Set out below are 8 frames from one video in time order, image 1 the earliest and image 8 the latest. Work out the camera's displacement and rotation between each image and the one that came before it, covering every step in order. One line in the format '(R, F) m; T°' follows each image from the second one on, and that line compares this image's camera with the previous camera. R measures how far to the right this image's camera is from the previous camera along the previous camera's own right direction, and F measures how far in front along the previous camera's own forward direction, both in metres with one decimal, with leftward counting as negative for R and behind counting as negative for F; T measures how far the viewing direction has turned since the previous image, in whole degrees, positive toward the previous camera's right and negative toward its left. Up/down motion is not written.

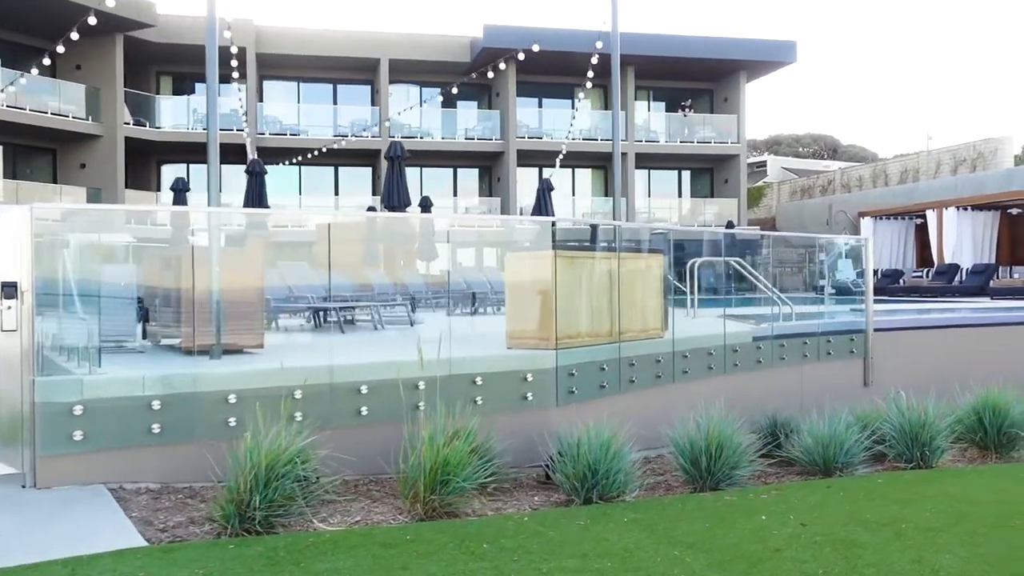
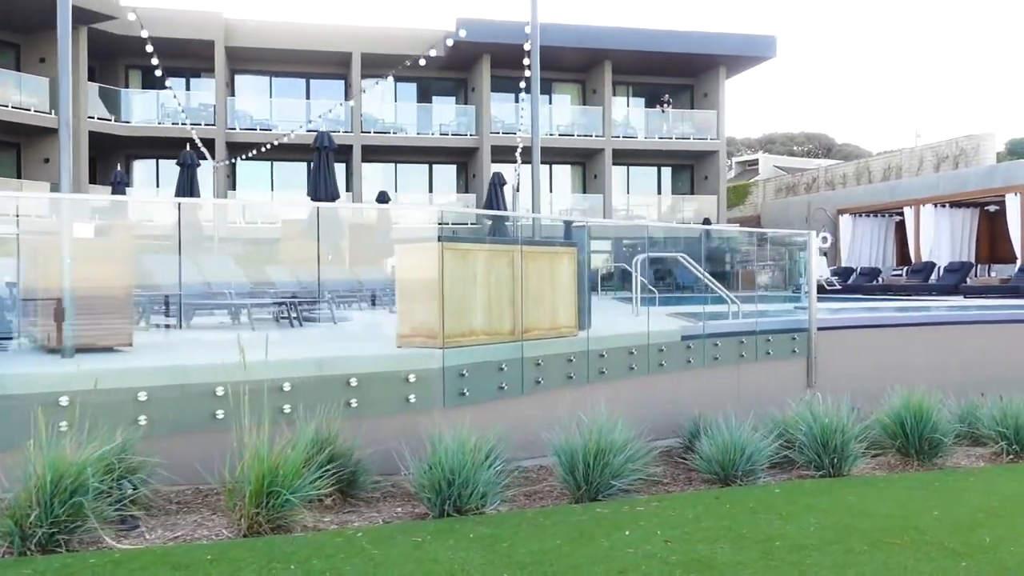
(+0.8, +0.4) m; 0°
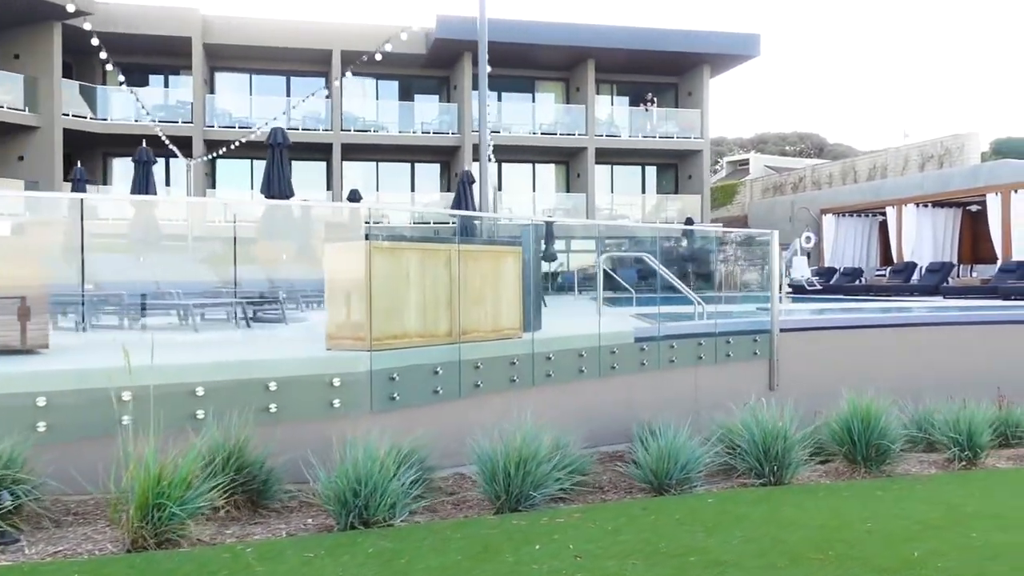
(+0.4, +0.2) m; 0°
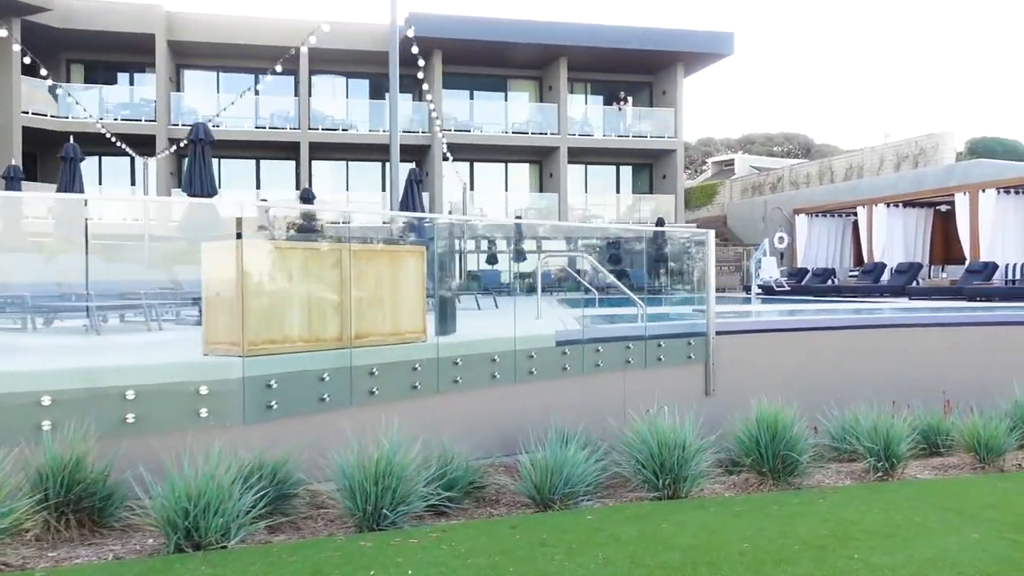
(+0.7, +0.4) m; 0°
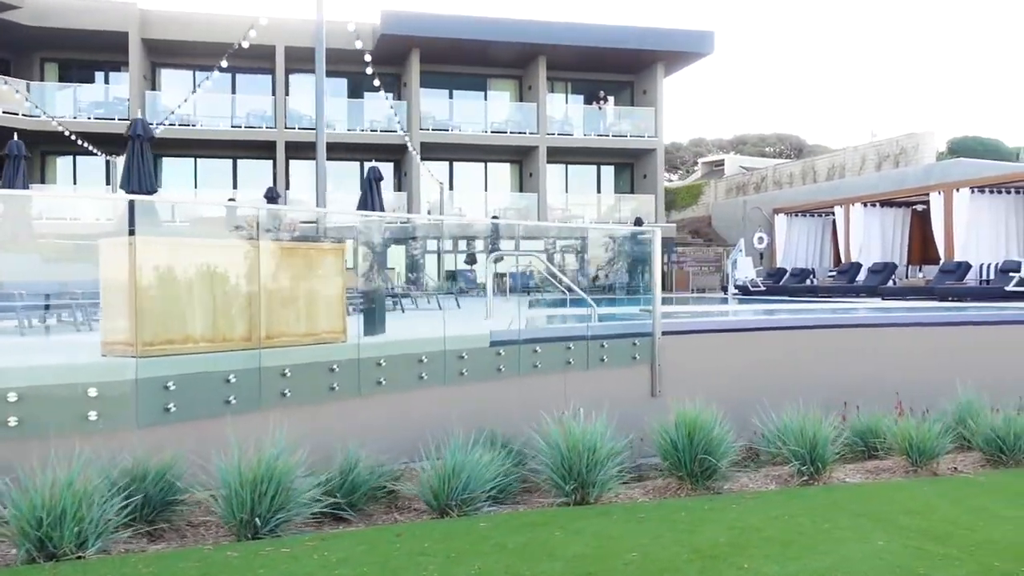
(+0.6, +0.2) m; 0°
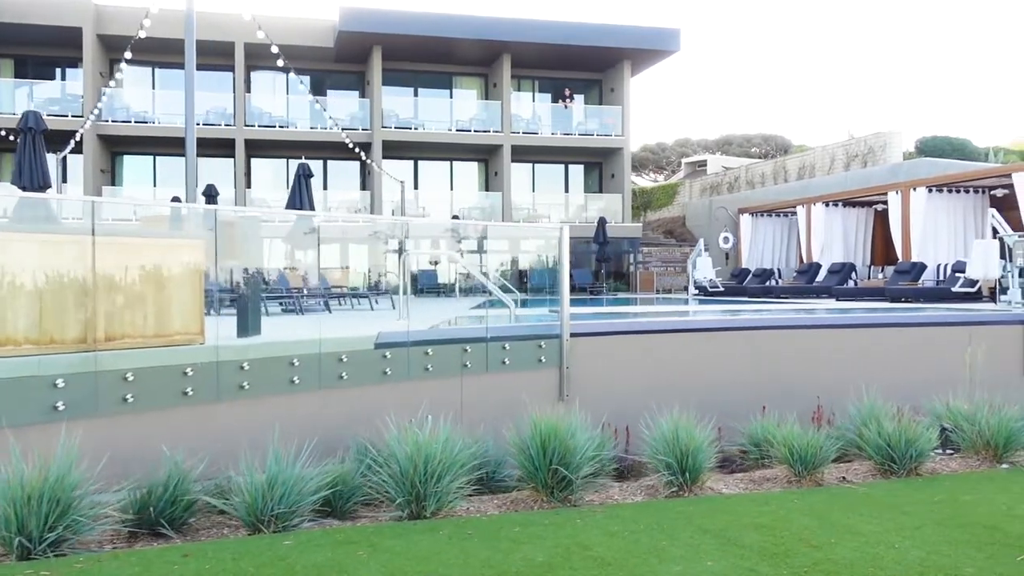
(+0.9, +0.4) m; 0°
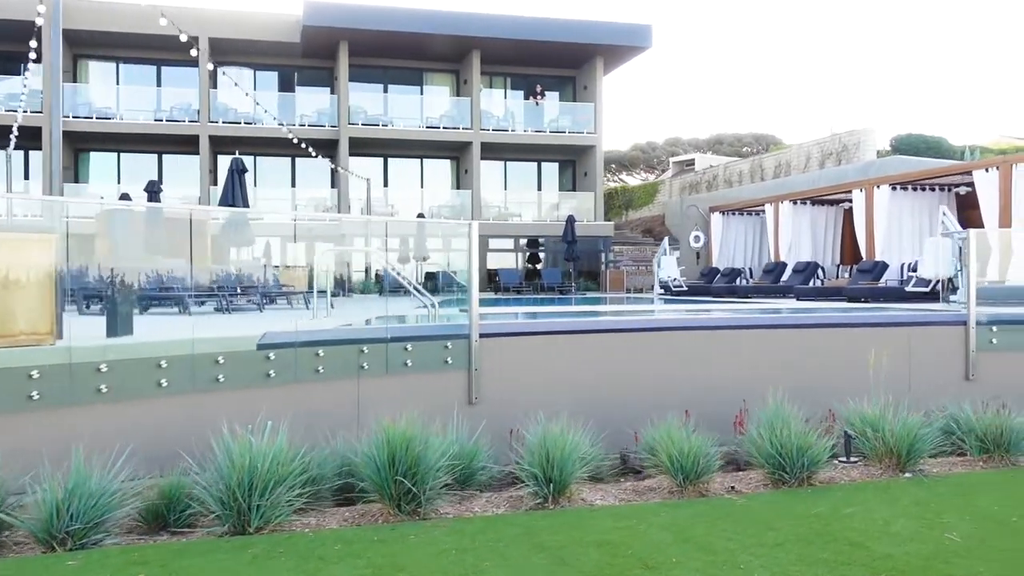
(+0.9, +0.4) m; 0°
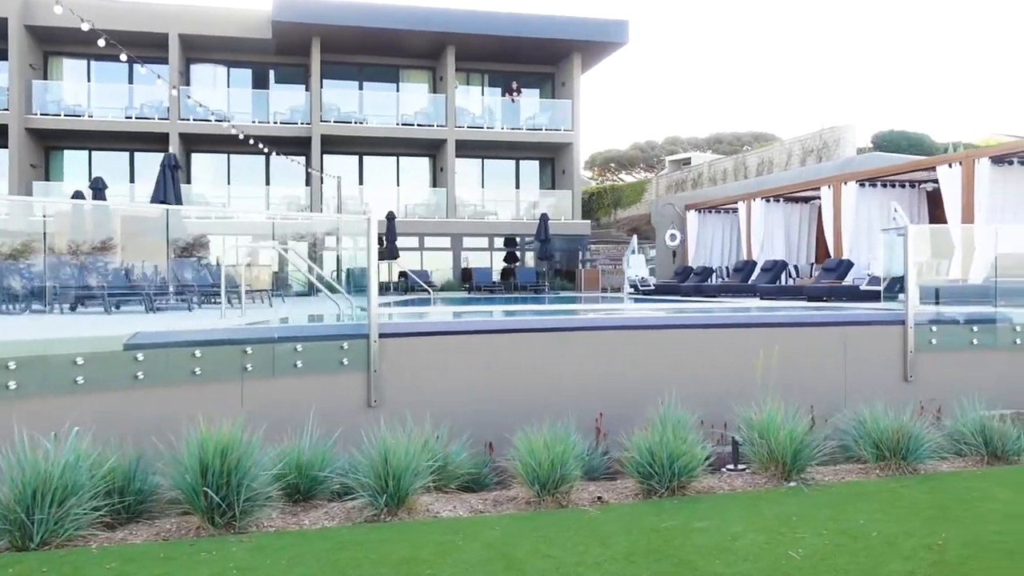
(+1.0, +0.4) m; -1°
